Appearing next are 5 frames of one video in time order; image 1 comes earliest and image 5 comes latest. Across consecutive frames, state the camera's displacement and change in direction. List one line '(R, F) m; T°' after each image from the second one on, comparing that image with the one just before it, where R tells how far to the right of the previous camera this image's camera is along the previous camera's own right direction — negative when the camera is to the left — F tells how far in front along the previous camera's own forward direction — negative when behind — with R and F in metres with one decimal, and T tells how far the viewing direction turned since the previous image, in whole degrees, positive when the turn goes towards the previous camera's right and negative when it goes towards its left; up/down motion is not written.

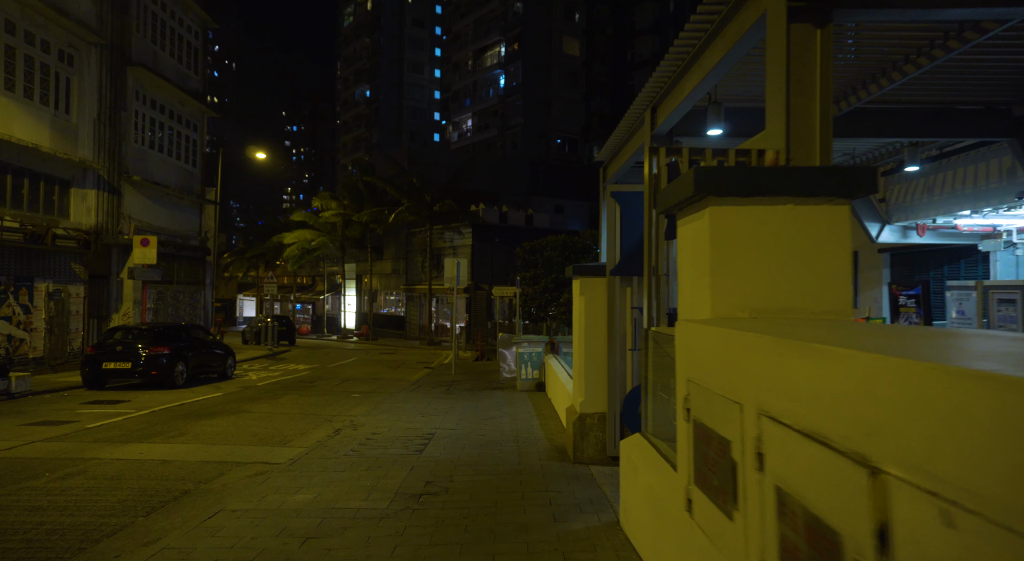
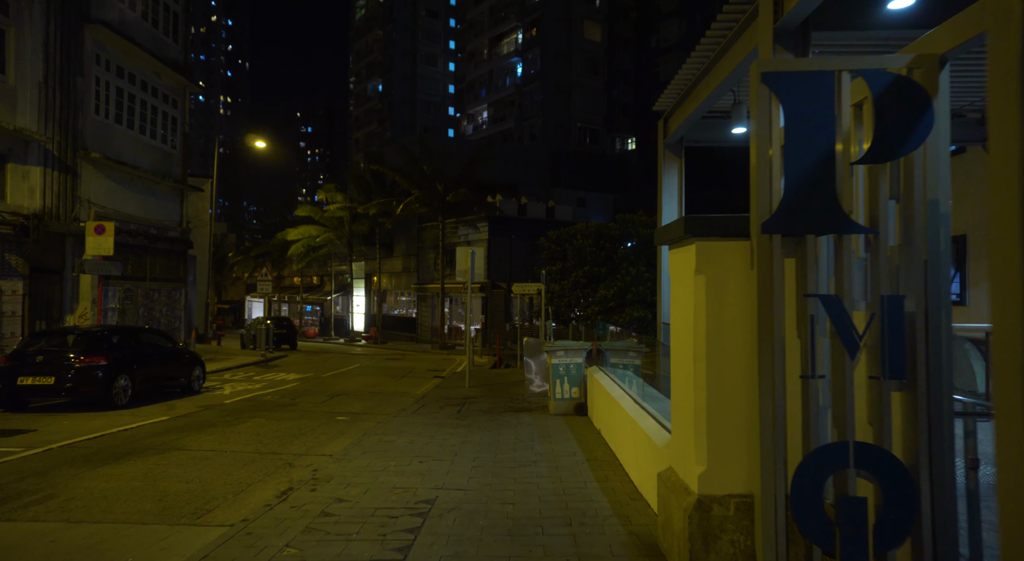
(-0.3, +3.4) m; -2°
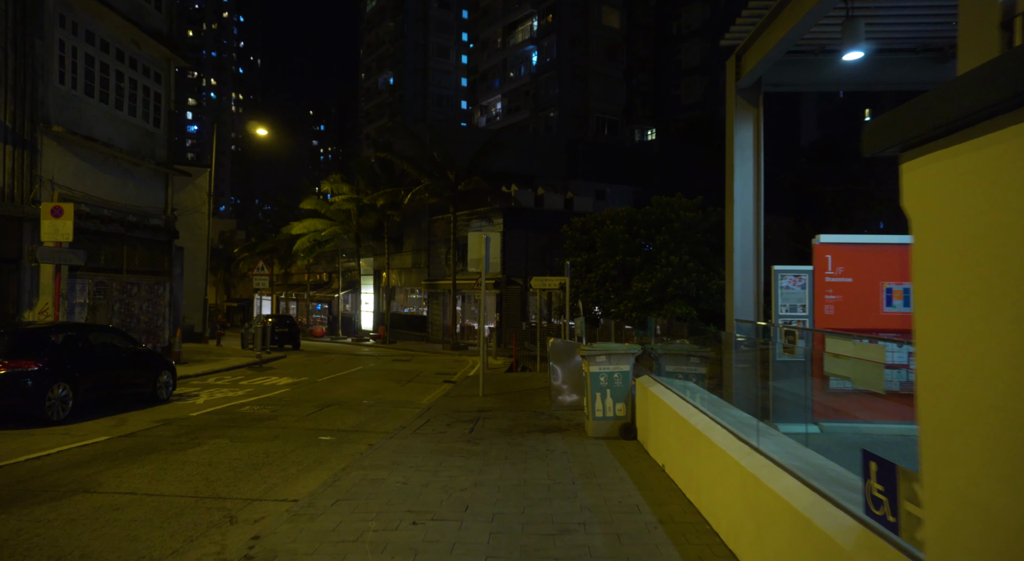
(-0.2, +2.4) m; -1°
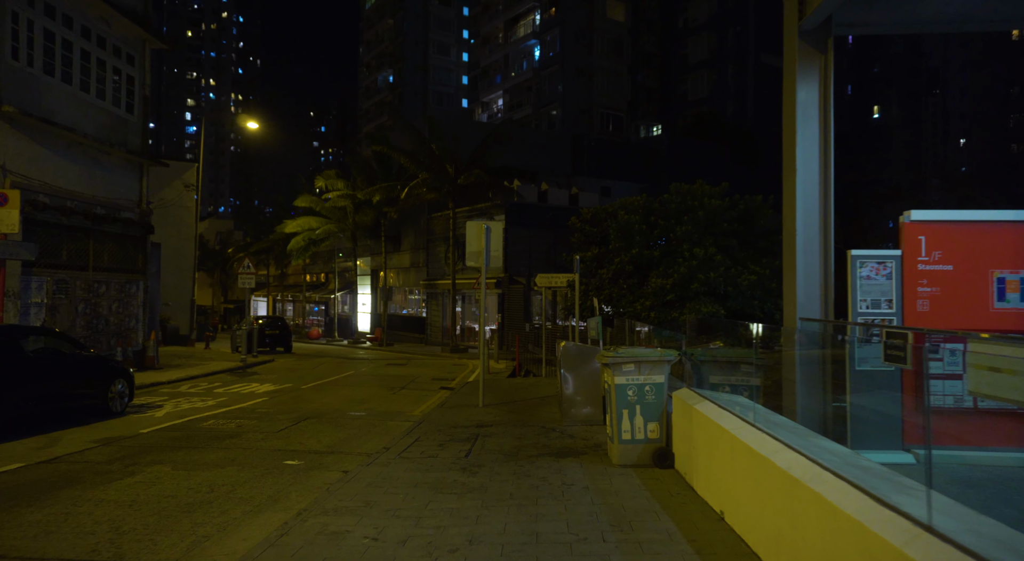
(0.0, +1.7) m; 0°
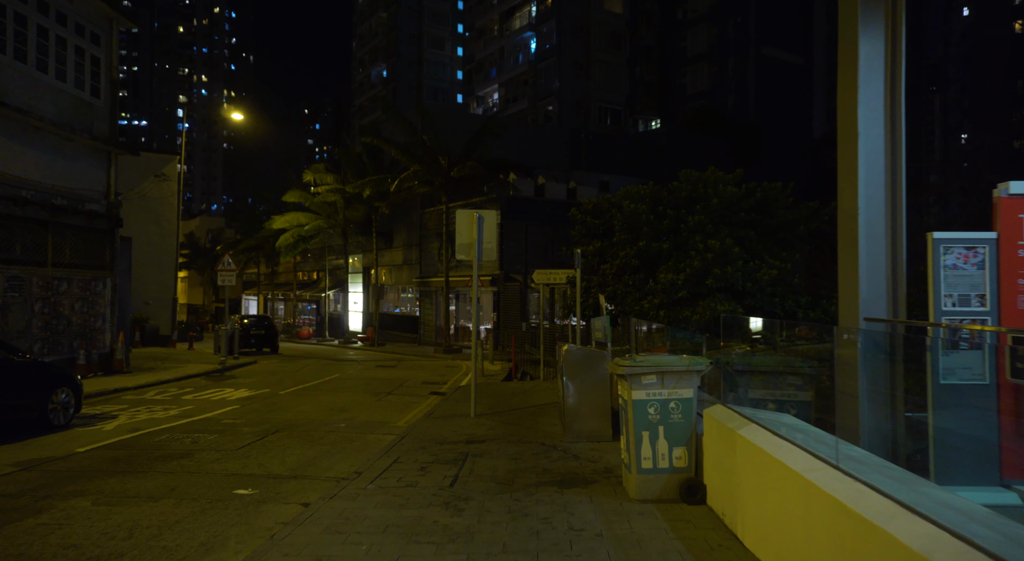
(0.0, +1.3) m; 0°
